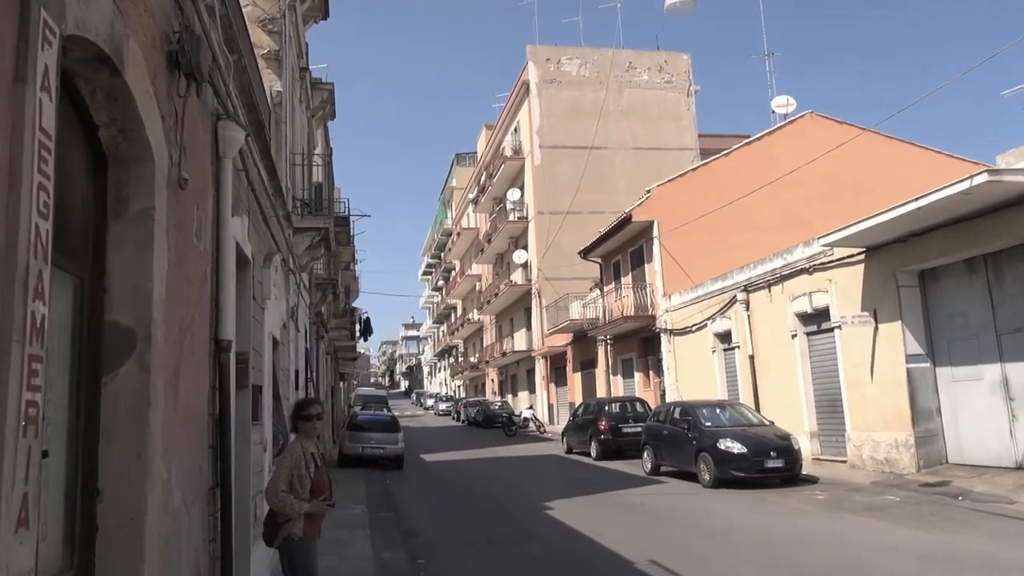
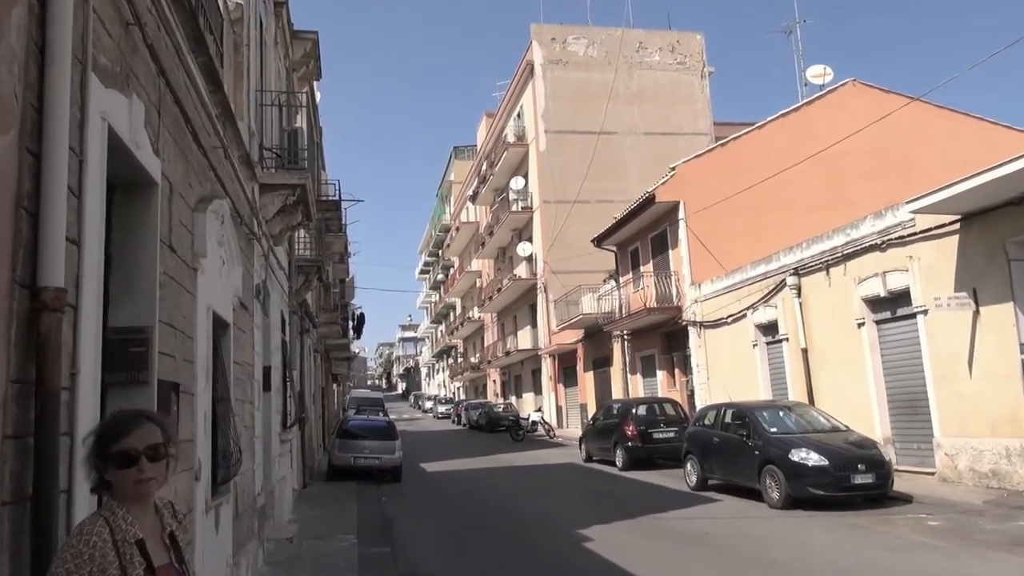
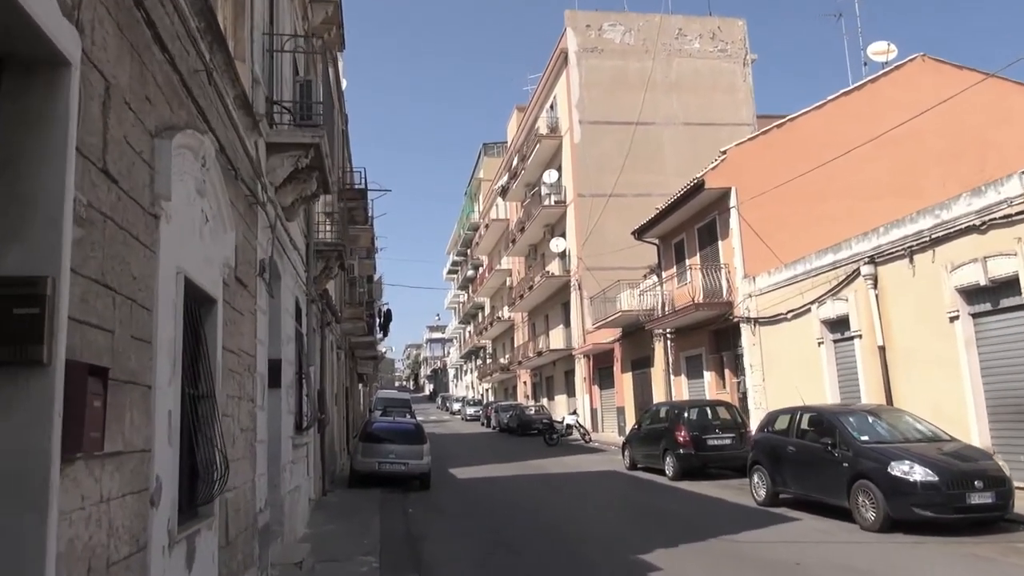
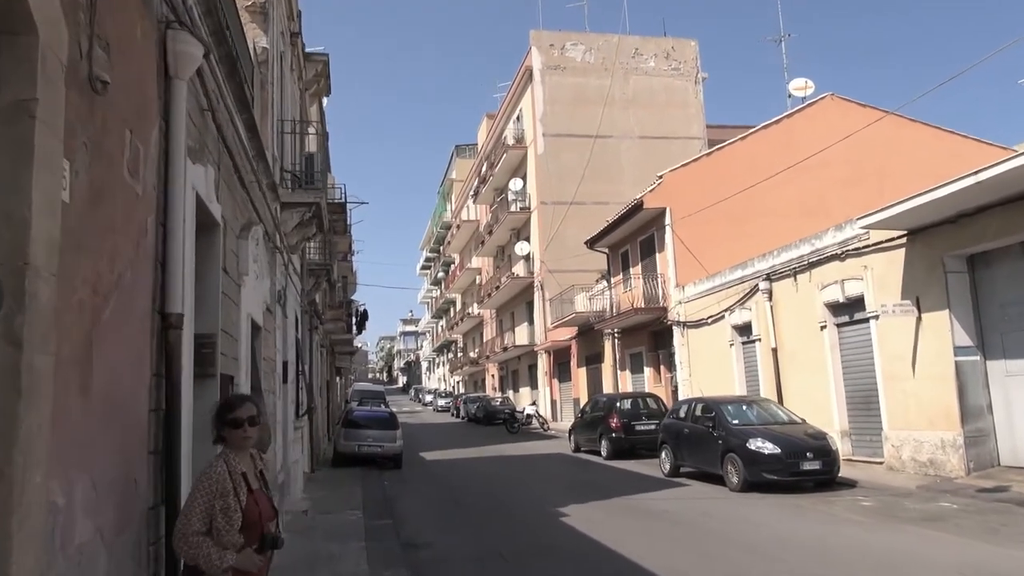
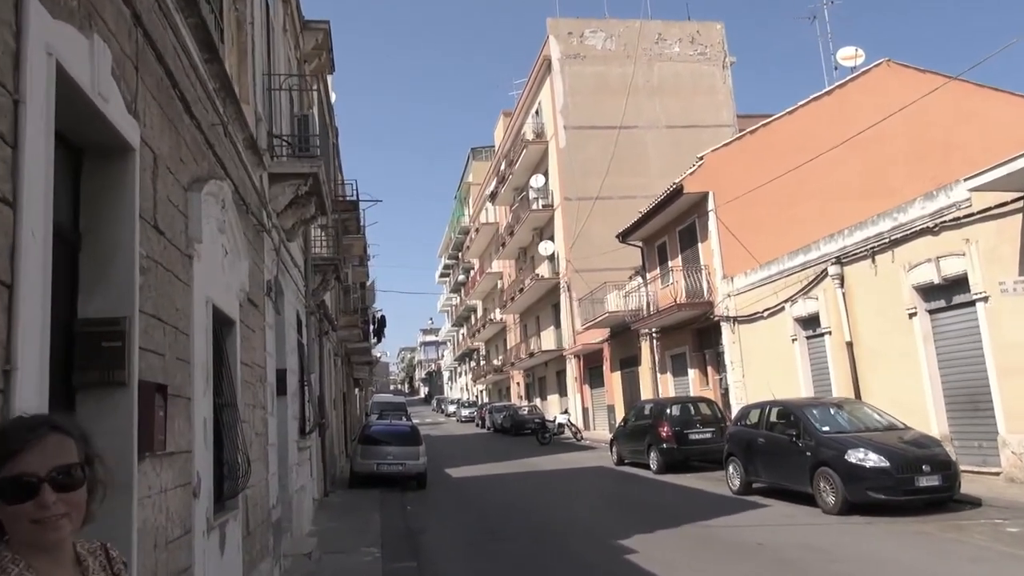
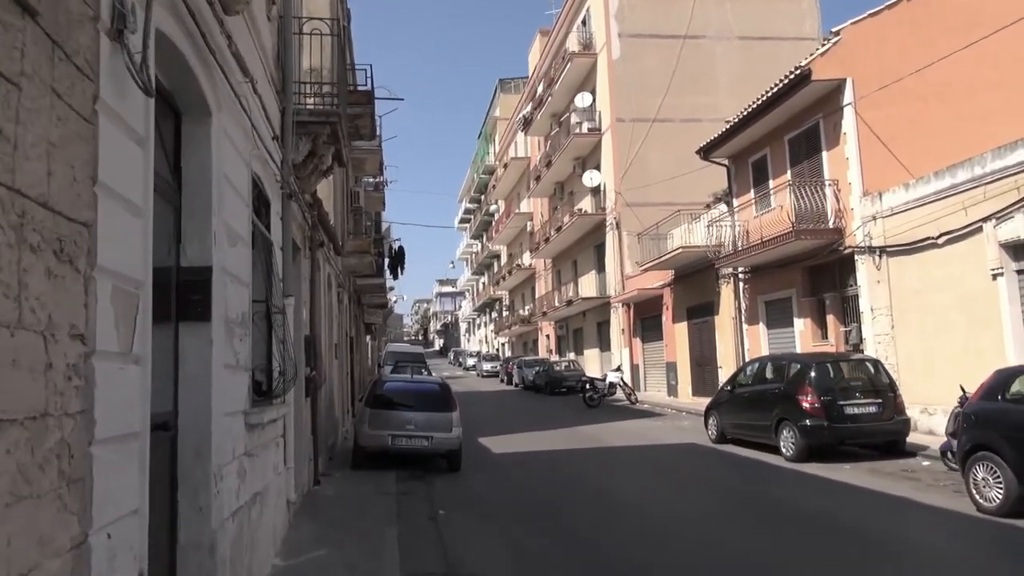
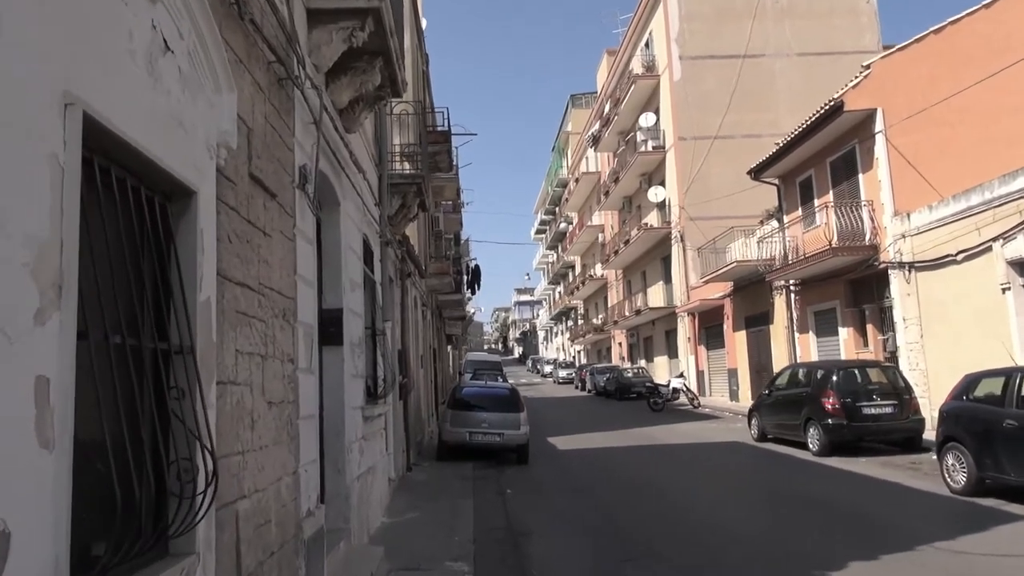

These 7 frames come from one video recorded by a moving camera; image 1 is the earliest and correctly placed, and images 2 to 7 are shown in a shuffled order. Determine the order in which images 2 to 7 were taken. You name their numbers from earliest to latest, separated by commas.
4, 2, 5, 3, 7, 6
